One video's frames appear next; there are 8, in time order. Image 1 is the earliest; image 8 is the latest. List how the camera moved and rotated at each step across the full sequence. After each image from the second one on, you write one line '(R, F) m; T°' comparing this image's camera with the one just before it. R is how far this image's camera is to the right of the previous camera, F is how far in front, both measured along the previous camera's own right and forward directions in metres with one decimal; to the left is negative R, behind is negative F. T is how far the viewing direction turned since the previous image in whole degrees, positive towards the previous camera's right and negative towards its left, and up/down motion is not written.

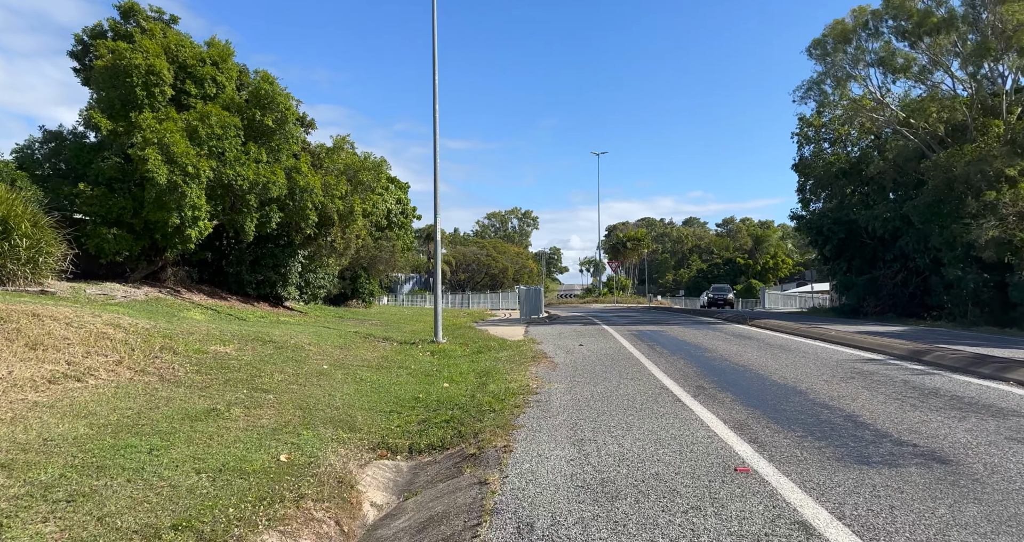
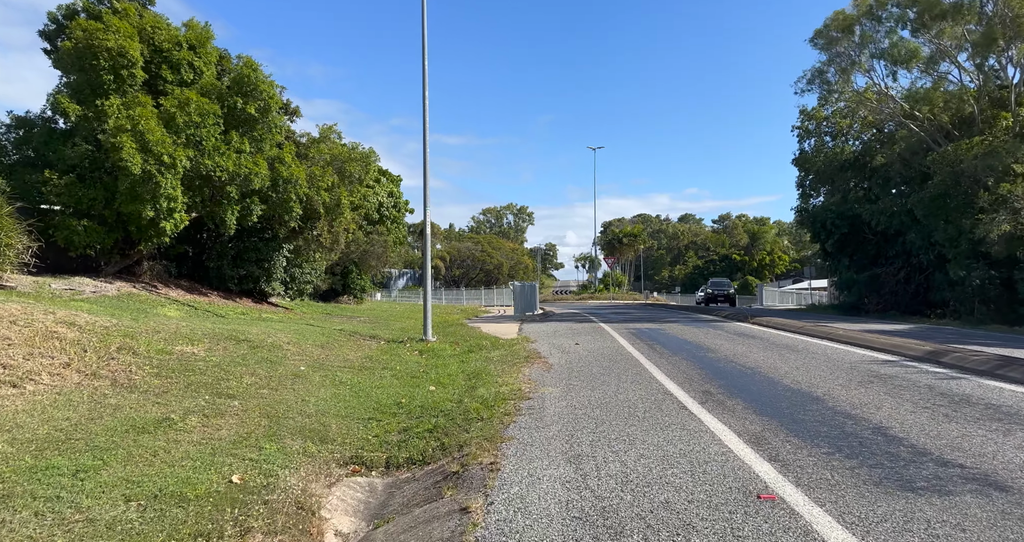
(+0.1, +0.8) m; 0°
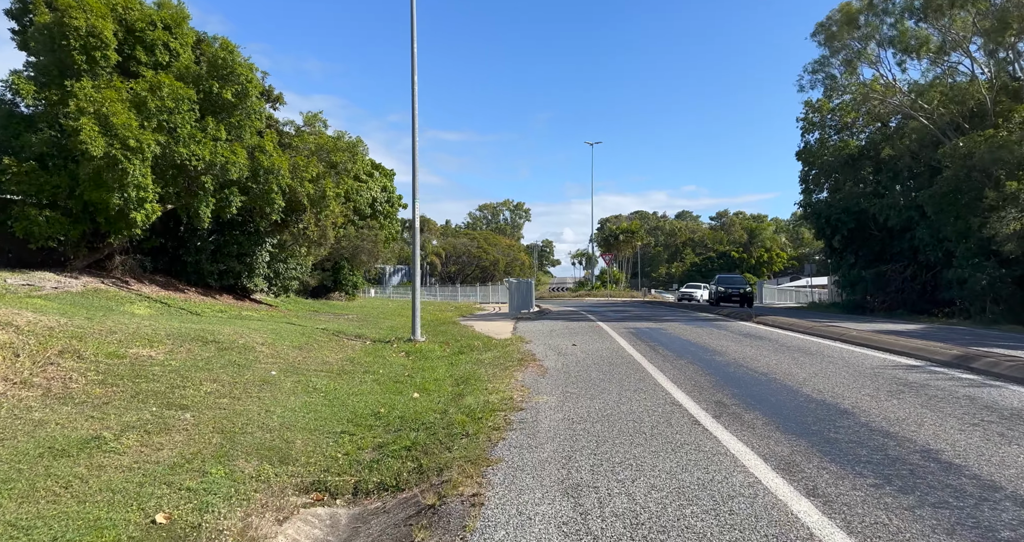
(+0.1, +1.0) m; 0°
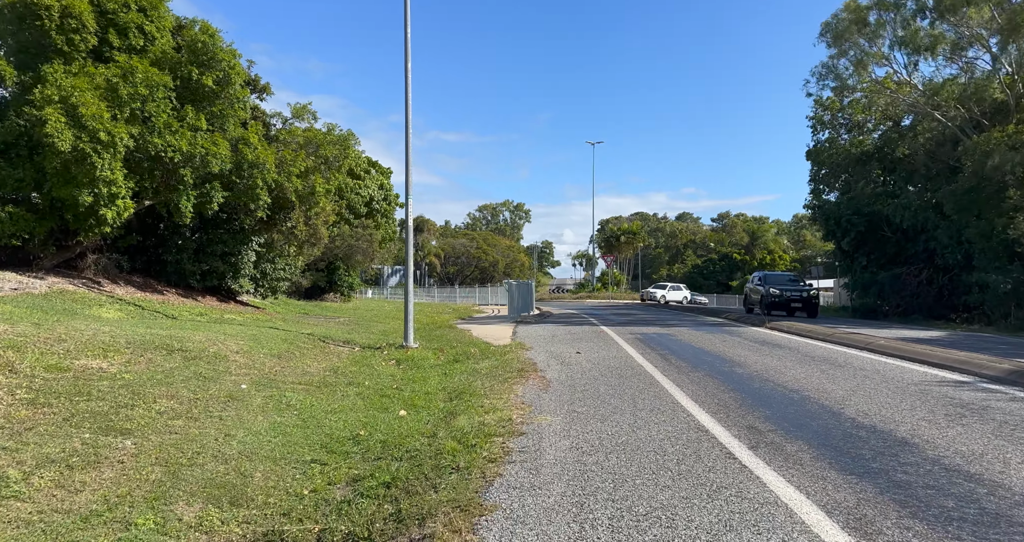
(0.0, +1.1) m; 0°
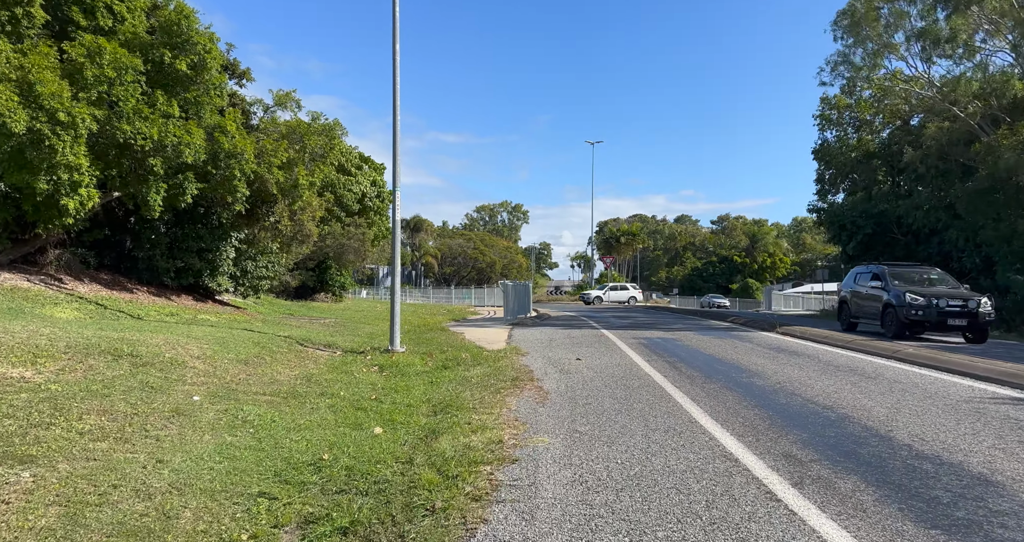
(+0.1, +1.1) m; 0°
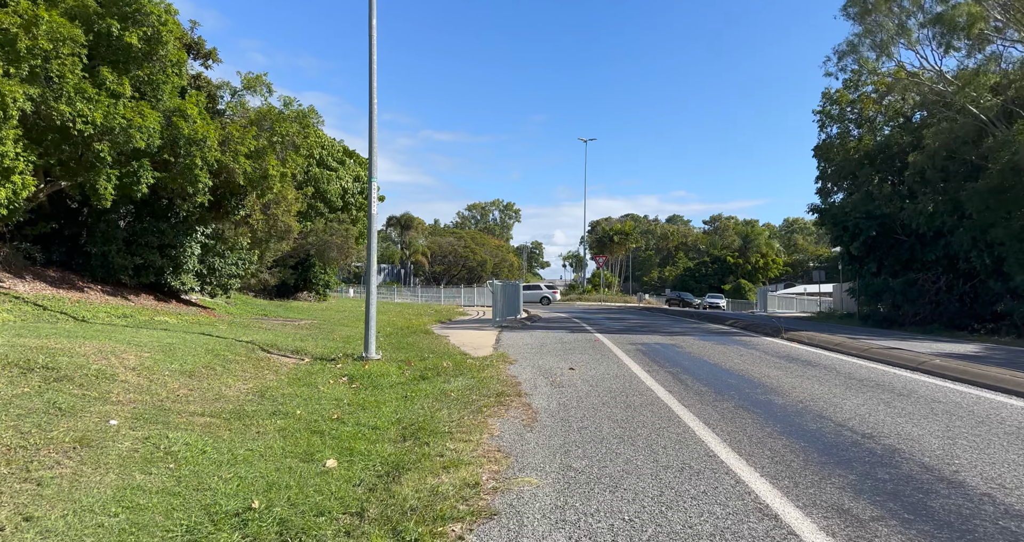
(+0.1, +1.3) m; +1°
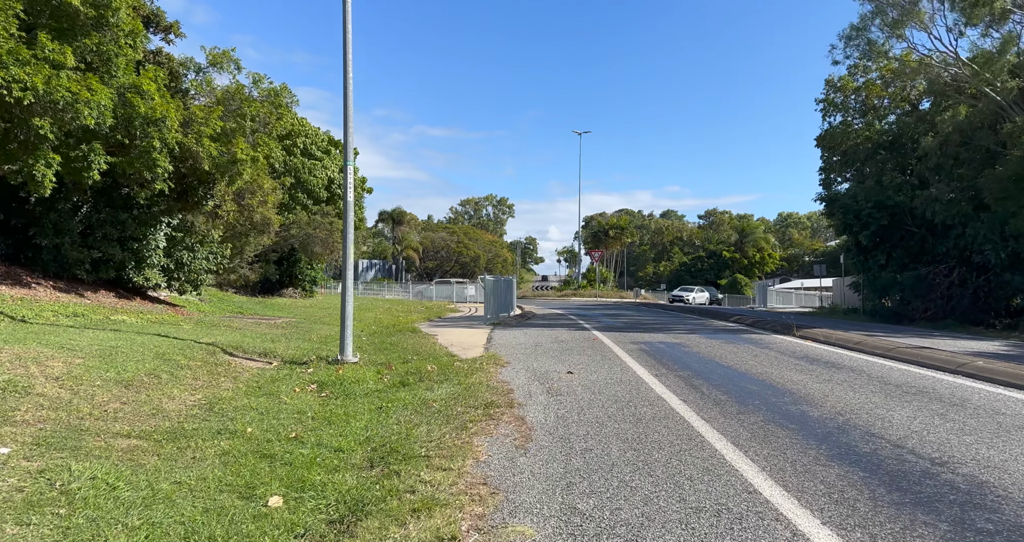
(0.0, +1.3) m; +1°
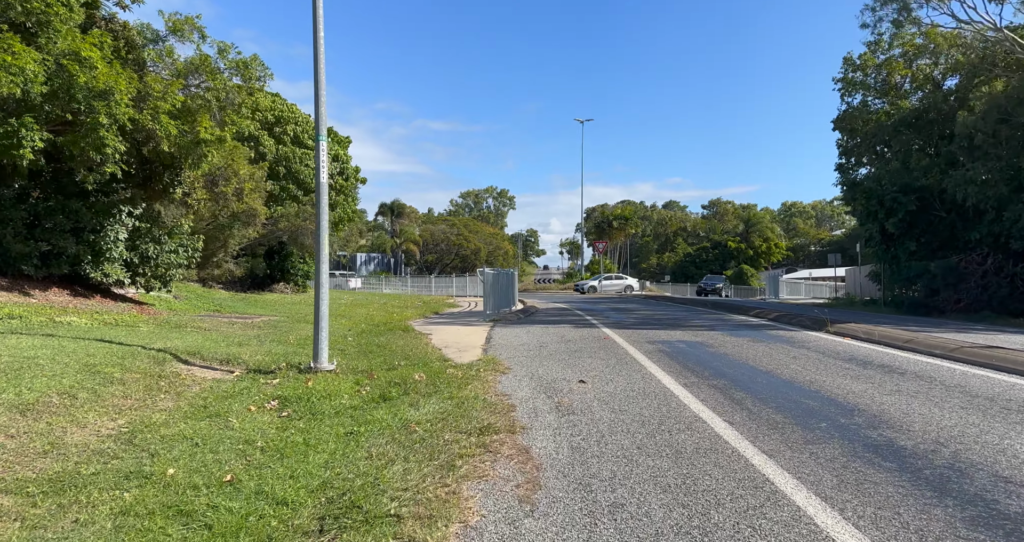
(0.0, +1.7) m; 0°
